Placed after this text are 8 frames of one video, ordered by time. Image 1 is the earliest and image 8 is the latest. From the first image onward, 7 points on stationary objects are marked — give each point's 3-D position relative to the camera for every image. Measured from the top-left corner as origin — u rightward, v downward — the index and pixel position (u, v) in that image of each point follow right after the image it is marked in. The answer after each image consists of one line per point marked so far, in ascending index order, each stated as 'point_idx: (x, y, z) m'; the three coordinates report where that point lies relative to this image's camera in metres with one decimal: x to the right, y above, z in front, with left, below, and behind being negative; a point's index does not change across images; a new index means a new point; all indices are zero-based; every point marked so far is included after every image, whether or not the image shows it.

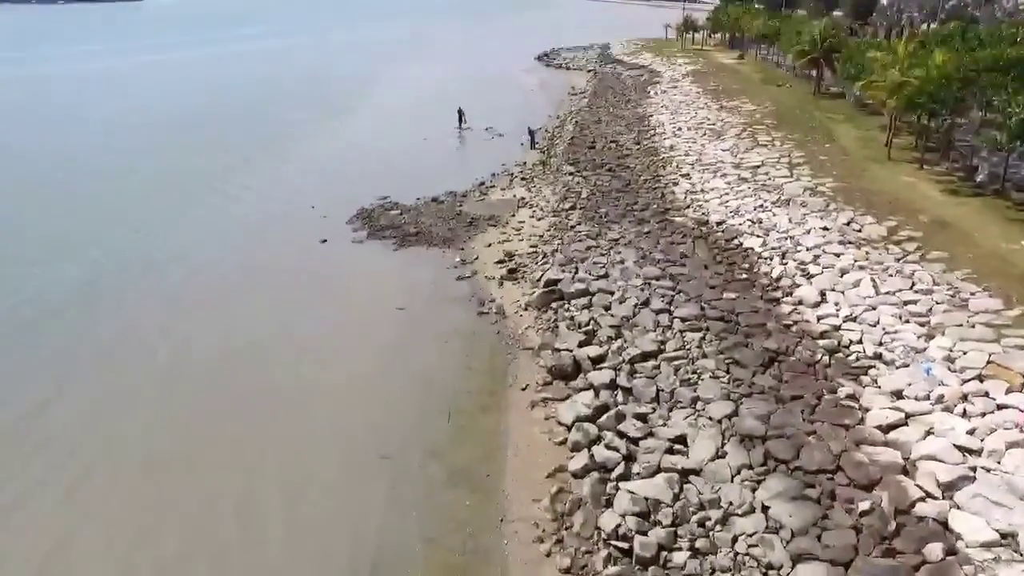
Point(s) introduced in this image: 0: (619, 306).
0: (+2.7, -0.5, +20.0) m
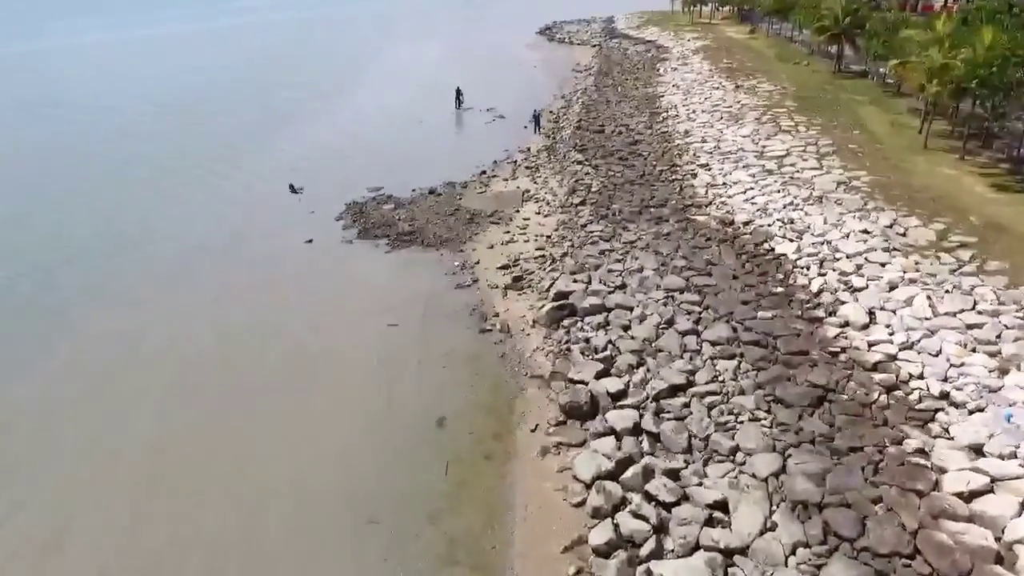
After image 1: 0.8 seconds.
0: (+2.8, -0.8, +17.7) m
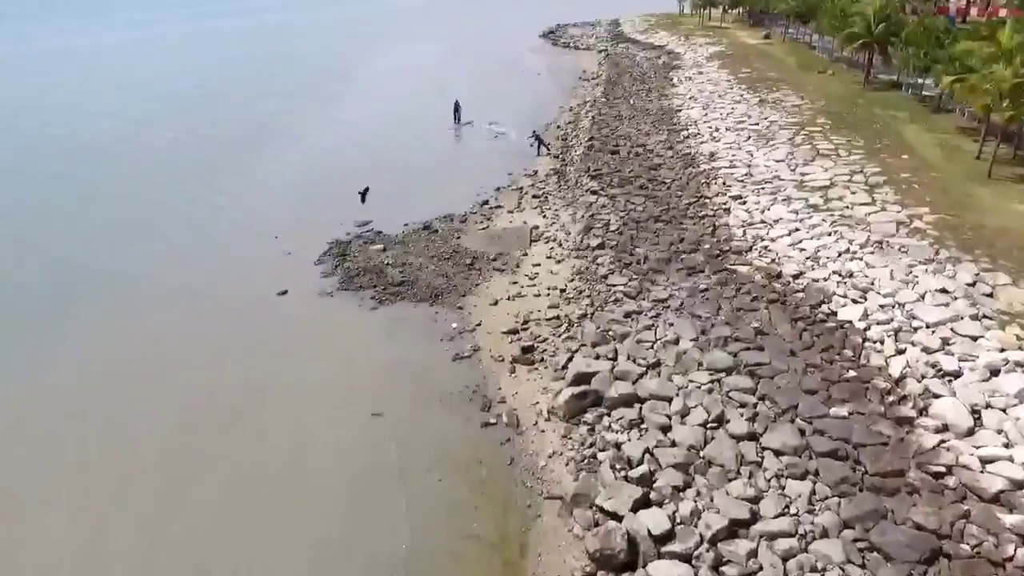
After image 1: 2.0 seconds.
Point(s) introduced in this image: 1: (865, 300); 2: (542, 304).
0: (+3.0, -2.4, +14.1) m
1: (+7.9, -0.2, +18.0) m
2: (+0.7, -0.4, +19.8) m
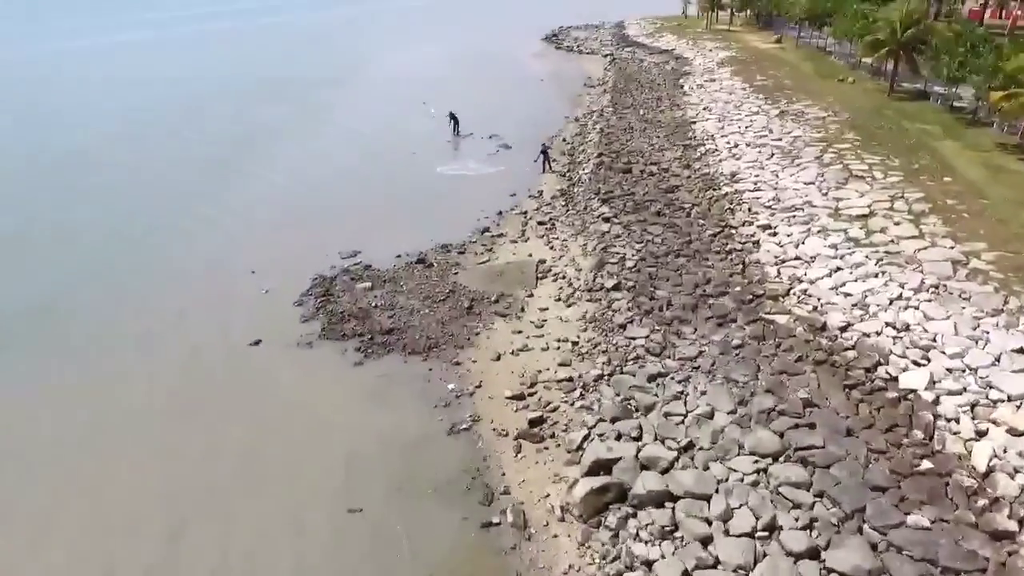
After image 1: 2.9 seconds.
0: (+3.1, -3.6, +11.6) m
1: (+8.0, -1.4, +15.4) m
2: (+0.8, -1.6, +17.2) m
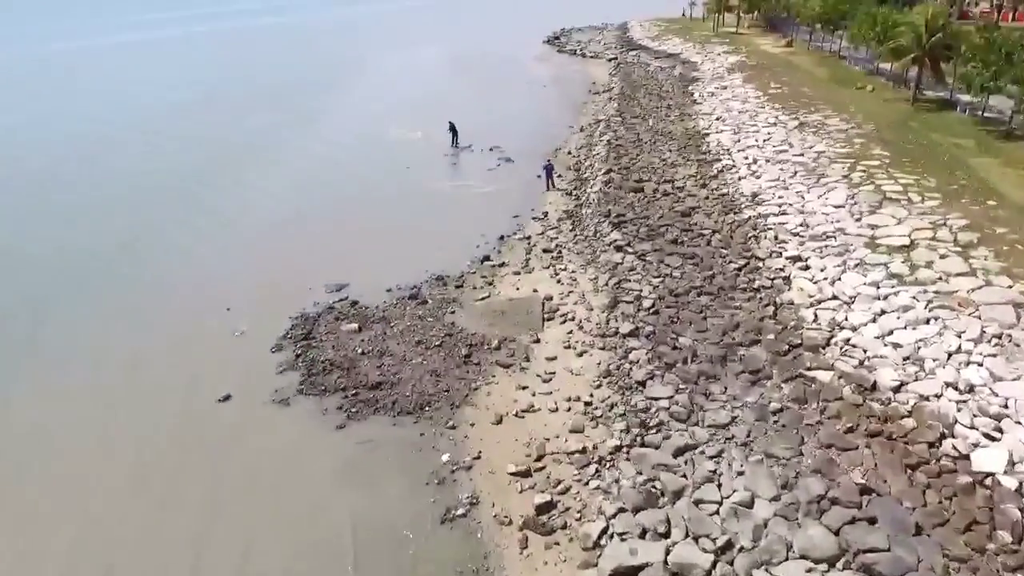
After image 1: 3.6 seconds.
0: (+3.1, -4.6, +9.4) m
1: (+8.1, -2.4, +13.2) m
2: (+0.9, -2.6, +15.0) m
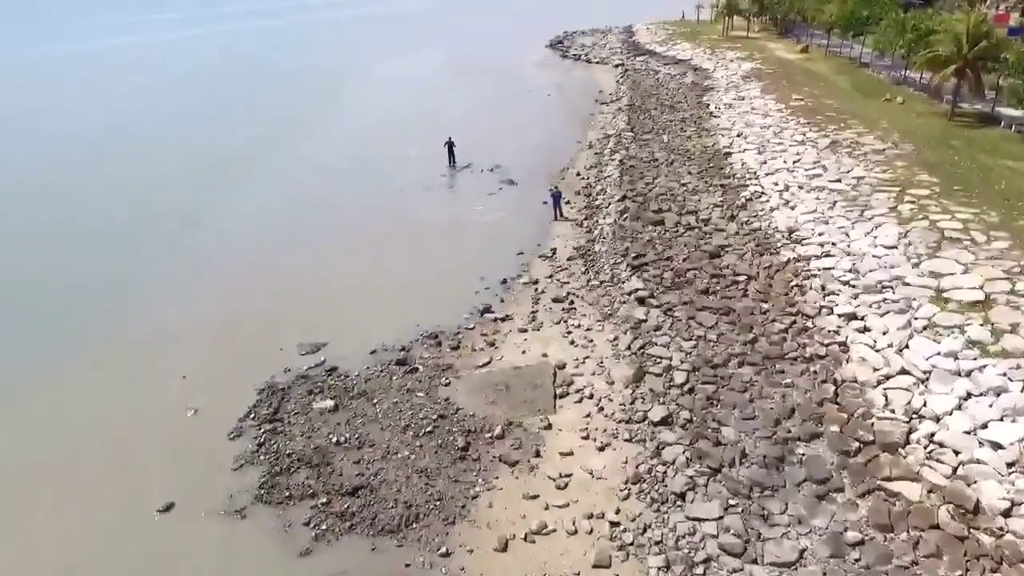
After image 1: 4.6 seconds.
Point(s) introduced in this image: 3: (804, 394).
0: (+3.3, -6.0, +6.3) m
1: (+8.2, -3.8, +10.1) m
2: (+1.0, -4.0, +11.9) m
3: (+5.6, -2.0, +15.1) m
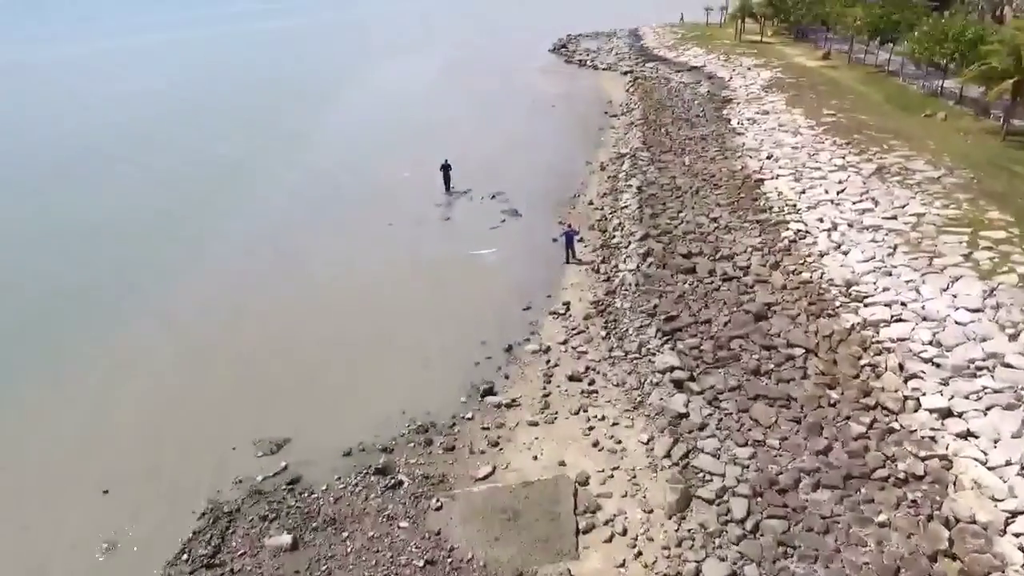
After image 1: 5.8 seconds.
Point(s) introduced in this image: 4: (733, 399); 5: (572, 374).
0: (+3.4, -7.6, +2.6) m
1: (+8.3, -5.4, +6.4) m
2: (+1.2, -5.6, +8.2) m
3: (+5.7, -3.6, +11.4) m
4: (+4.2, -2.1, +15.3) m
5: (+1.3, -1.9, +17.1) m
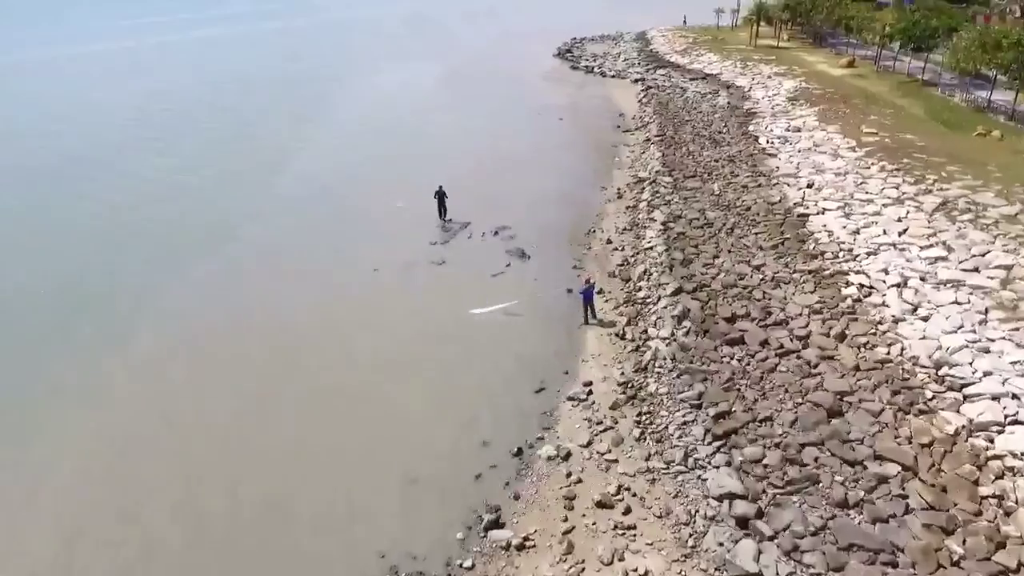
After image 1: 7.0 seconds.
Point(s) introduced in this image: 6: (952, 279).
0: (+3.5, -9.2, -1.2) m
1: (+8.5, -7.0, +2.6) m
2: (+1.3, -7.2, +4.4) m
3: (+5.9, -5.2, +7.6) m
4: (+4.4, -3.8, +11.5) m
5: (+1.5, -3.6, +13.3) m
6: (+10.6, +0.1, +19.4) m
